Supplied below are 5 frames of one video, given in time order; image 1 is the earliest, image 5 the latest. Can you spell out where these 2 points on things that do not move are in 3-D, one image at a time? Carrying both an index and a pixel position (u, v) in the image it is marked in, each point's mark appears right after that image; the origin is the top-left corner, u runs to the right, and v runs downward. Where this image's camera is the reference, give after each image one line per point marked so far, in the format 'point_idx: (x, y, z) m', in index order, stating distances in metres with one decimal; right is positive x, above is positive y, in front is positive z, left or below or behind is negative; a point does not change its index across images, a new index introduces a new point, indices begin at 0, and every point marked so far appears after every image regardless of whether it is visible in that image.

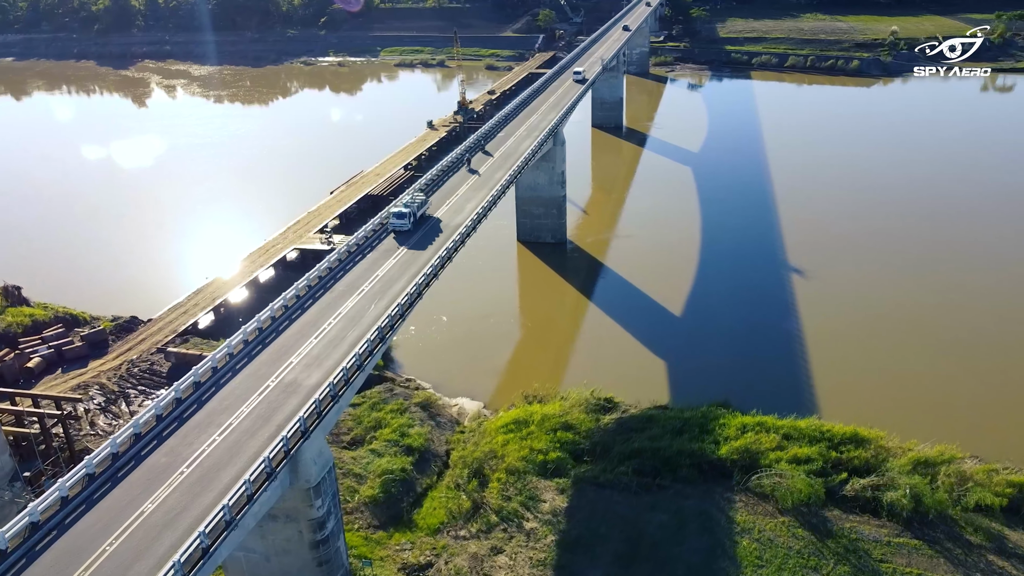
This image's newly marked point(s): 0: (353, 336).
0: (-4.0, -1.2, +17.3) m
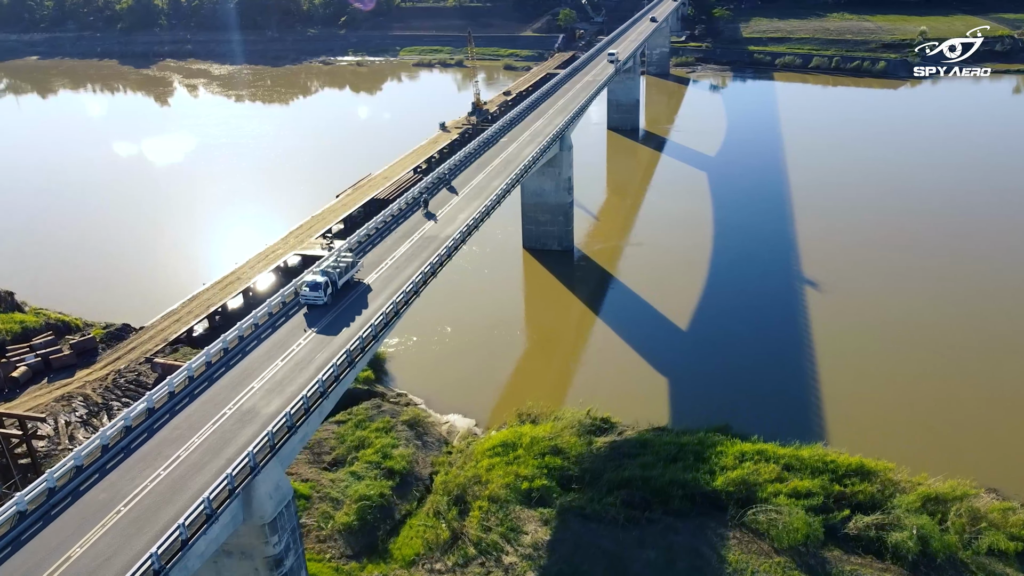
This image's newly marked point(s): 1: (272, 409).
0: (-4.6, -1.6, +16.5) m
1: (-5.2, -2.6, +14.7) m
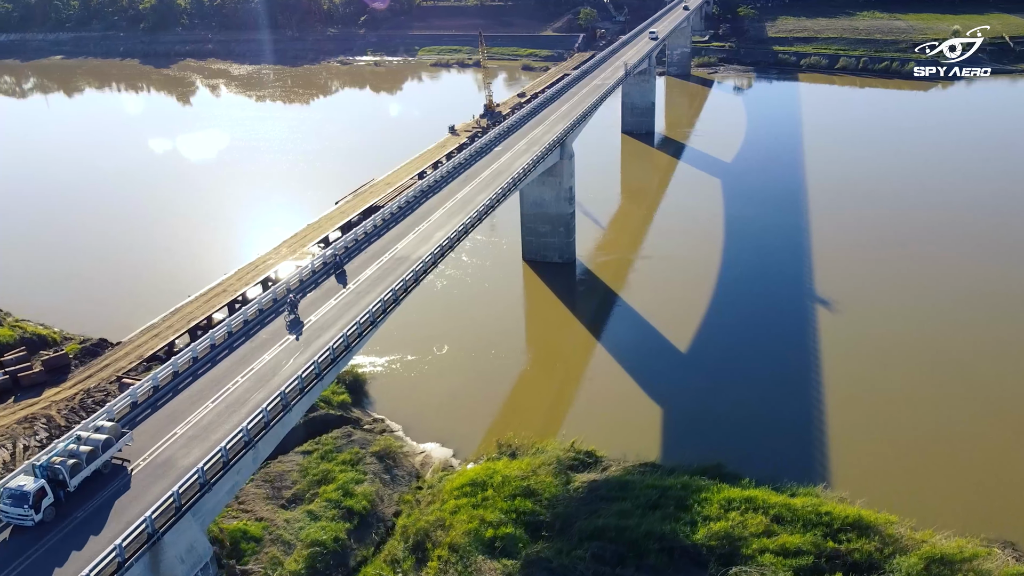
0: (-5.5, -2.4, +15.2) m
1: (-6.2, -3.3, +13.5) m
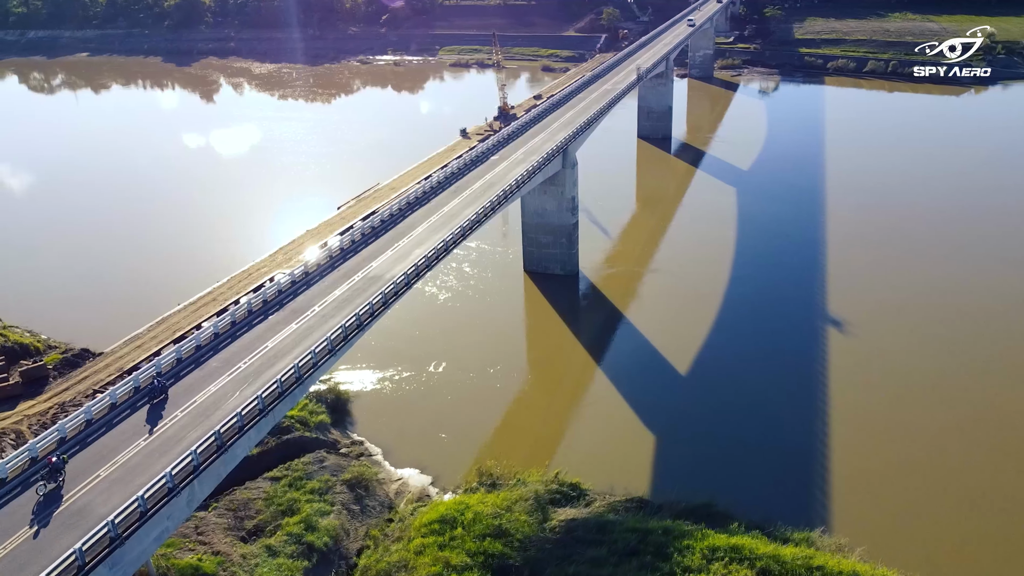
0: (-6.4, -3.0, +14.2) m
1: (-7.2, -3.9, +12.5) m
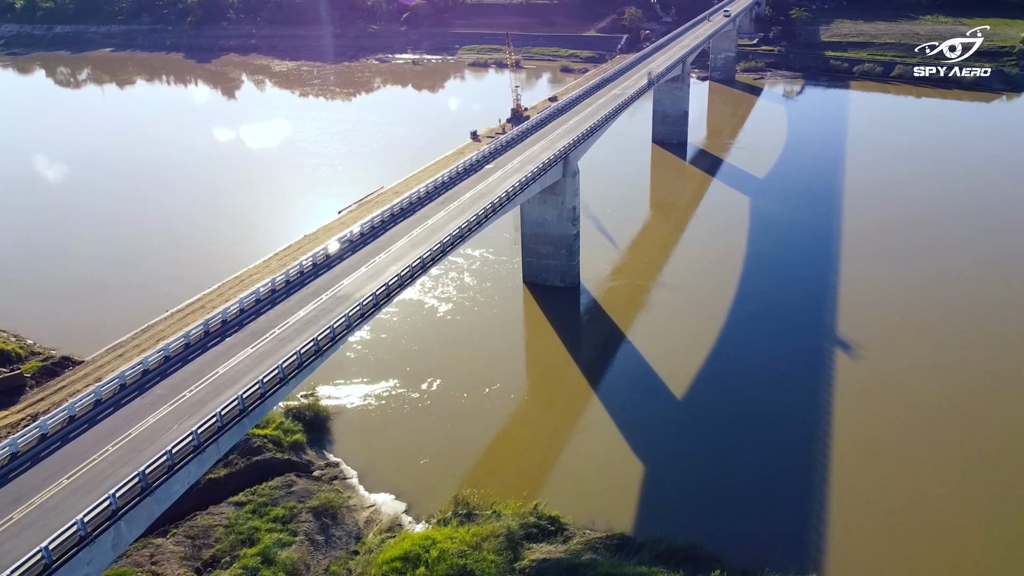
0: (-7.3, -3.6, +13.3) m
1: (-8.2, -4.5, +11.7) m
